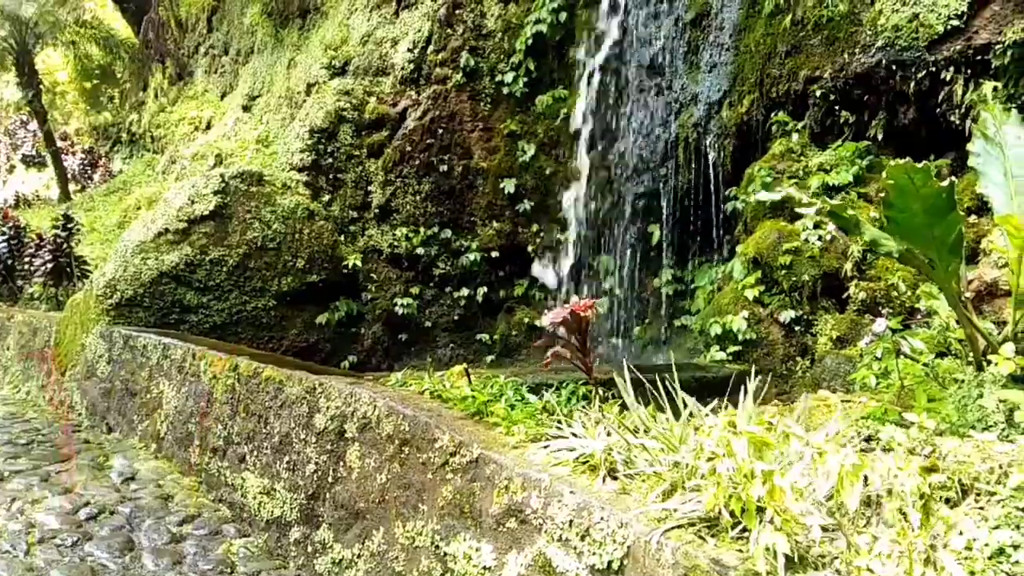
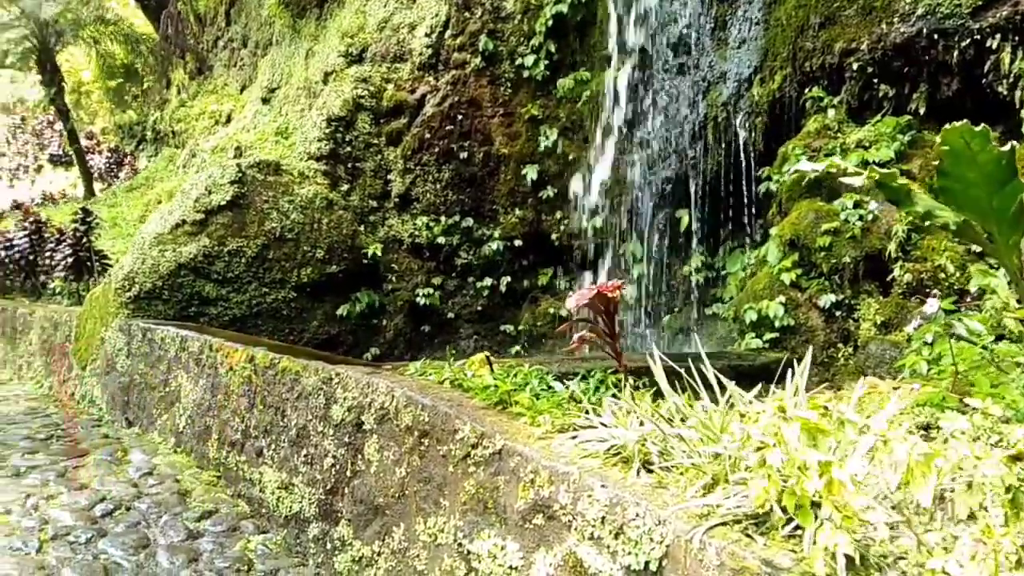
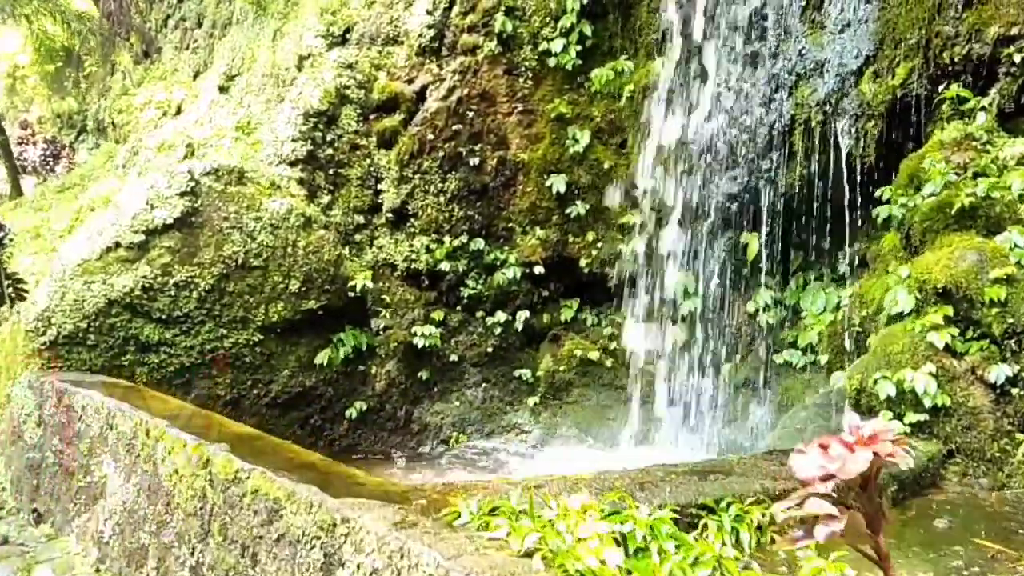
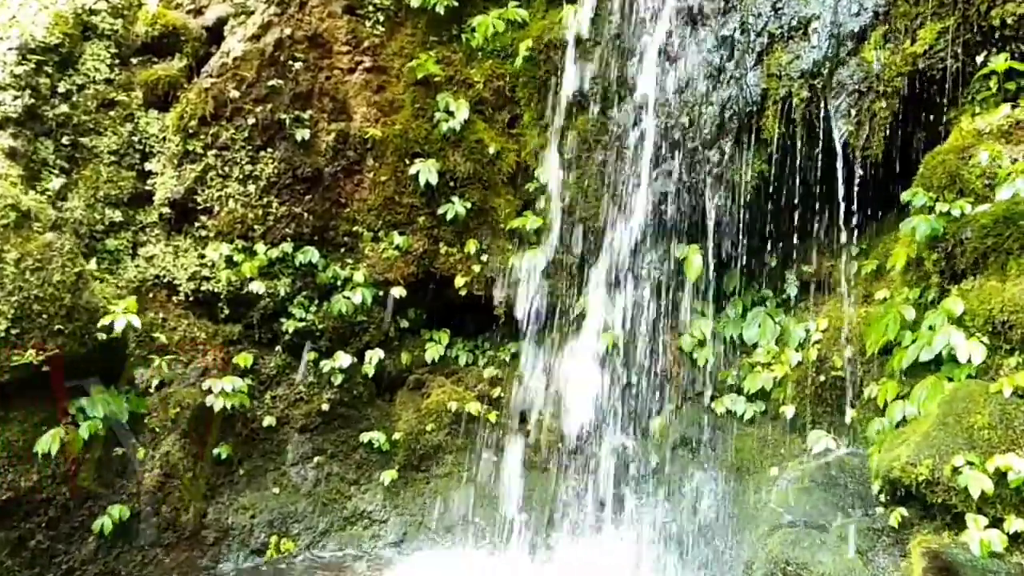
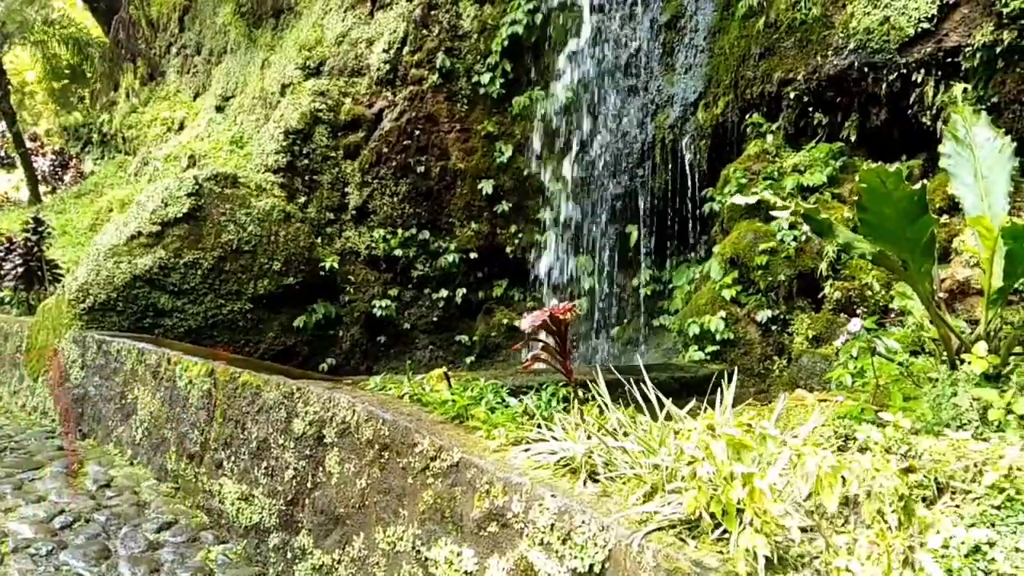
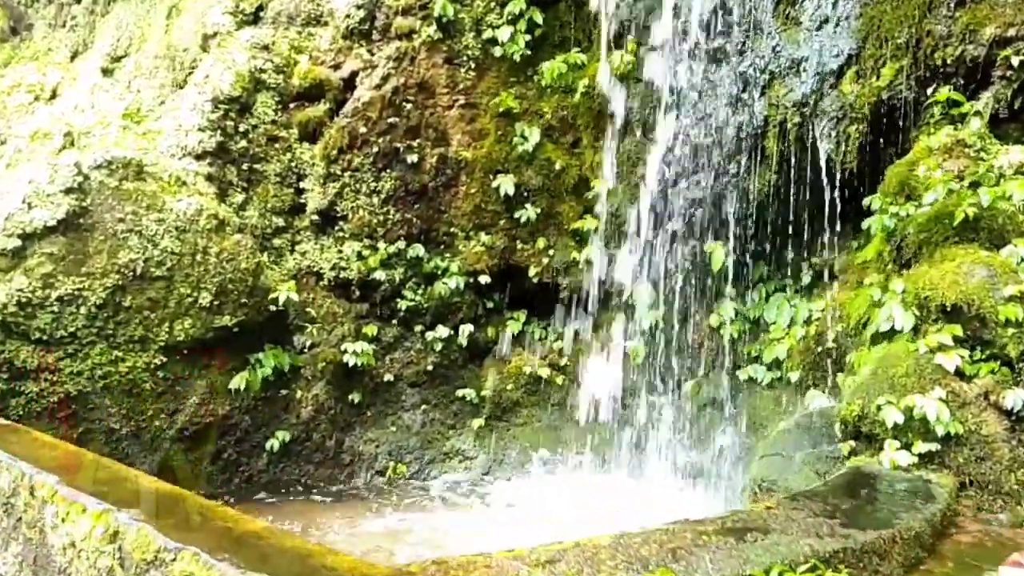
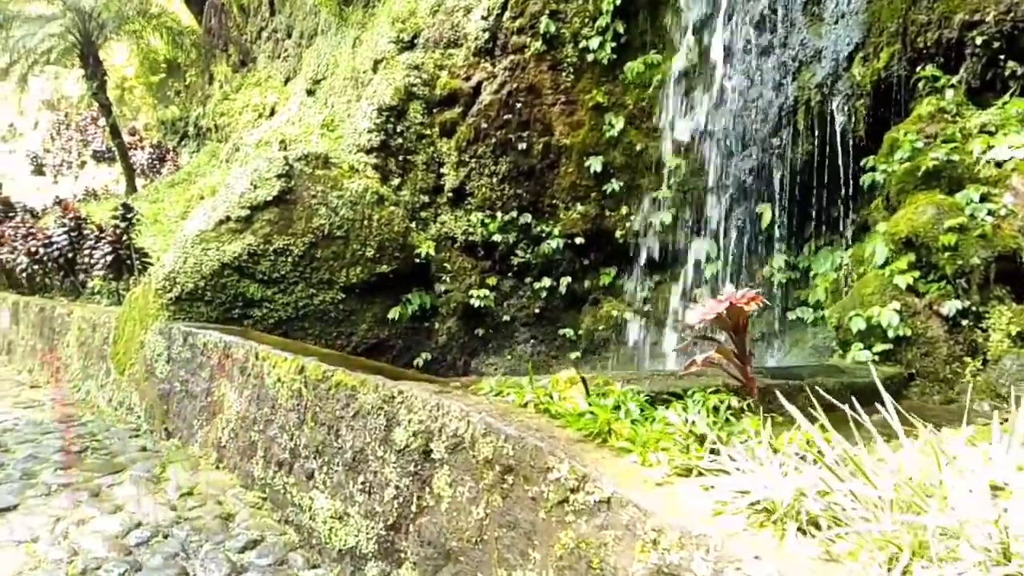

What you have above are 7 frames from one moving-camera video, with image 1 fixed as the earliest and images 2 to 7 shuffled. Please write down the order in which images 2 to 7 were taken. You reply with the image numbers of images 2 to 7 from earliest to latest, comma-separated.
5, 2, 7, 3, 6, 4
